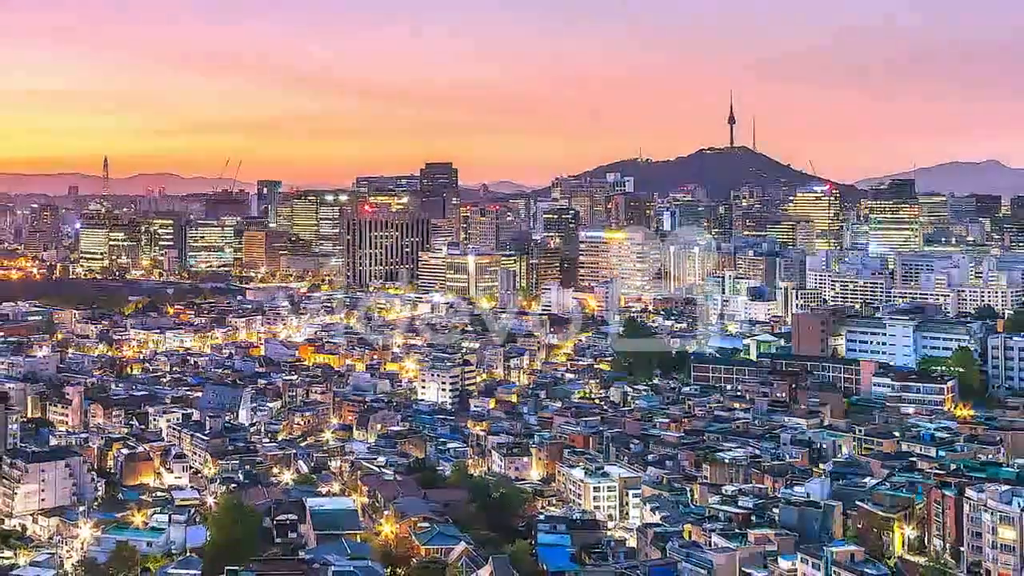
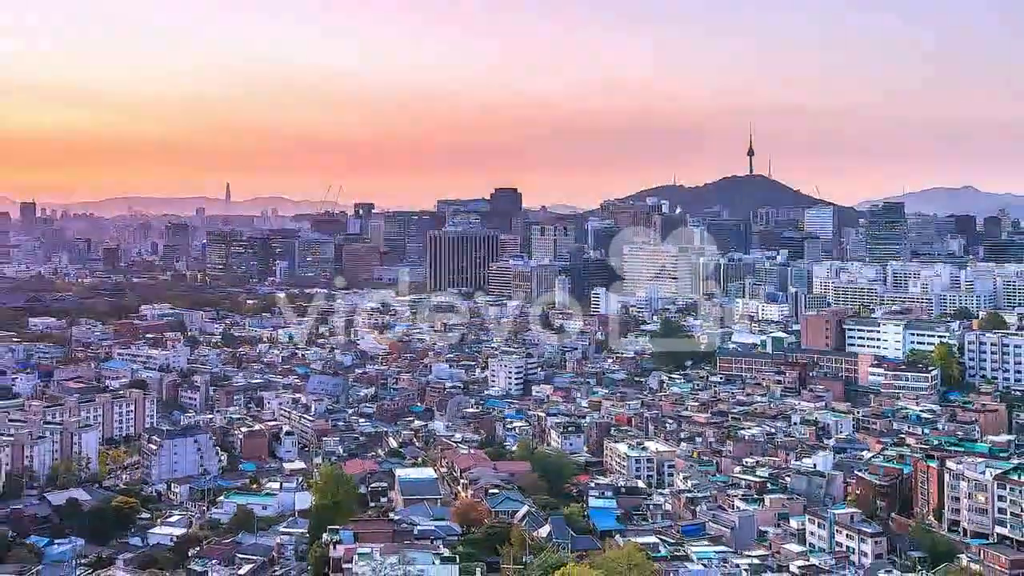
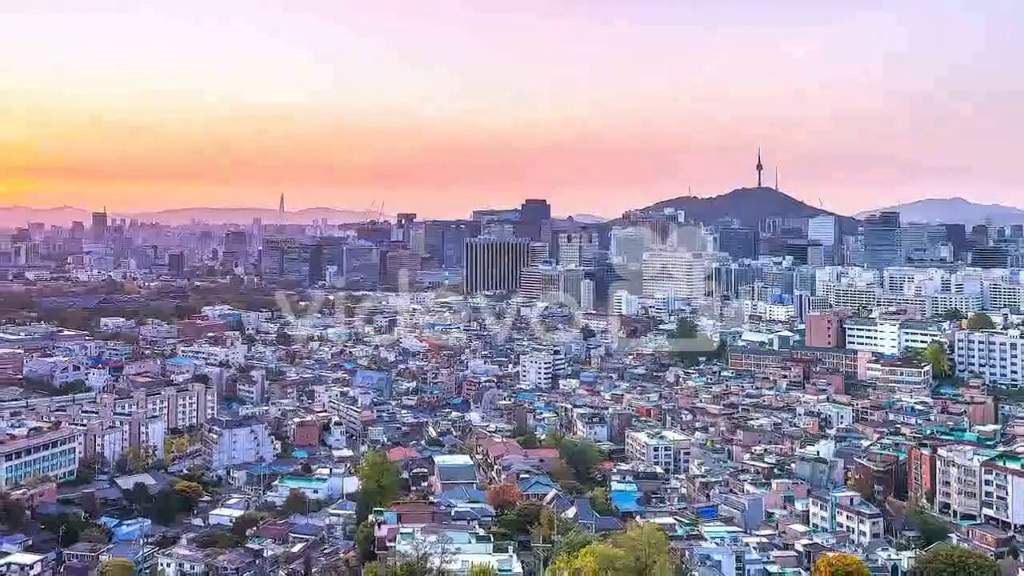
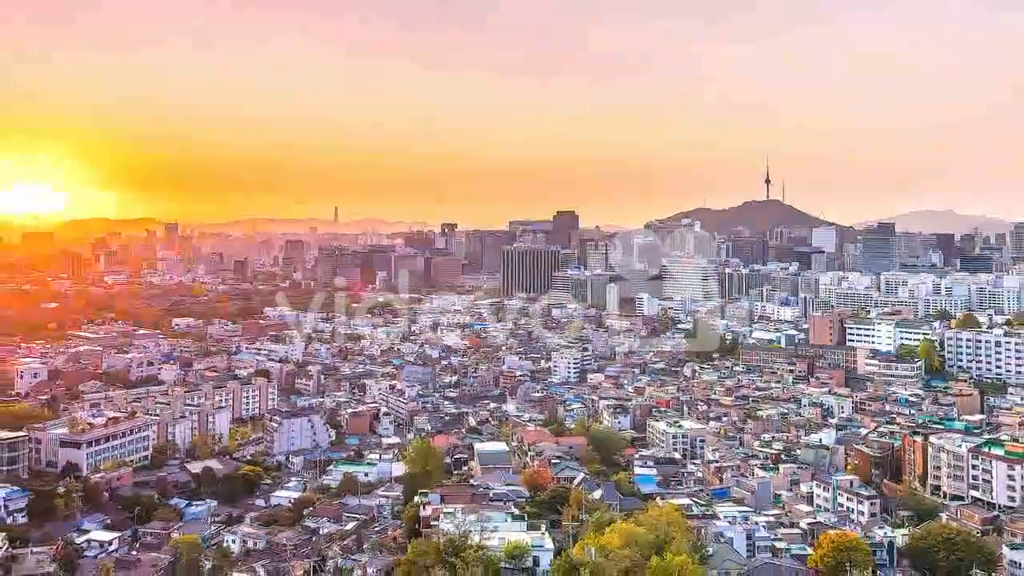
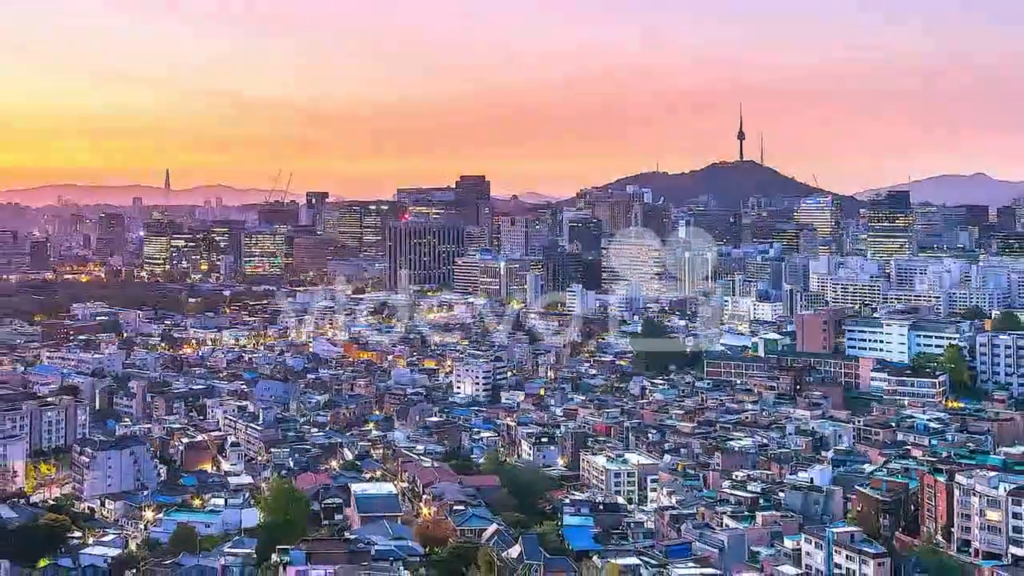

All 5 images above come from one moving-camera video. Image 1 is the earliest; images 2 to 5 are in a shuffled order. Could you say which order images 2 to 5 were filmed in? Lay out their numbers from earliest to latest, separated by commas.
5, 2, 3, 4
